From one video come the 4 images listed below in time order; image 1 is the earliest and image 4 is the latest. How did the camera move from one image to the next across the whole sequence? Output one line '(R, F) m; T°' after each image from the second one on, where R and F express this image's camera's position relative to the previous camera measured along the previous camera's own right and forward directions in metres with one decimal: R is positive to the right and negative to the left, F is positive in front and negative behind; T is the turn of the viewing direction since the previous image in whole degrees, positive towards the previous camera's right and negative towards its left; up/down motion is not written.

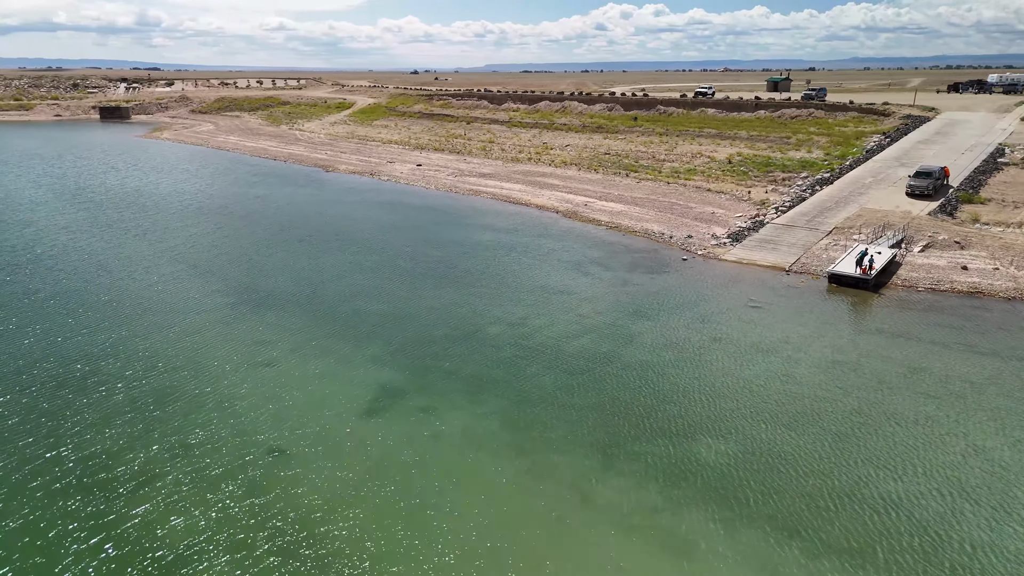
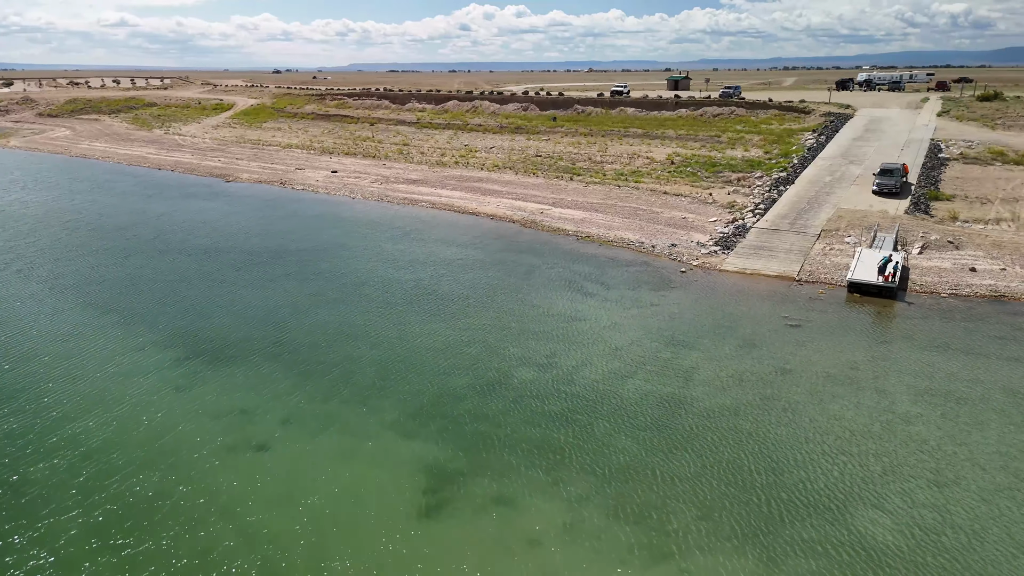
(-4.1, +4.2) m; +10°
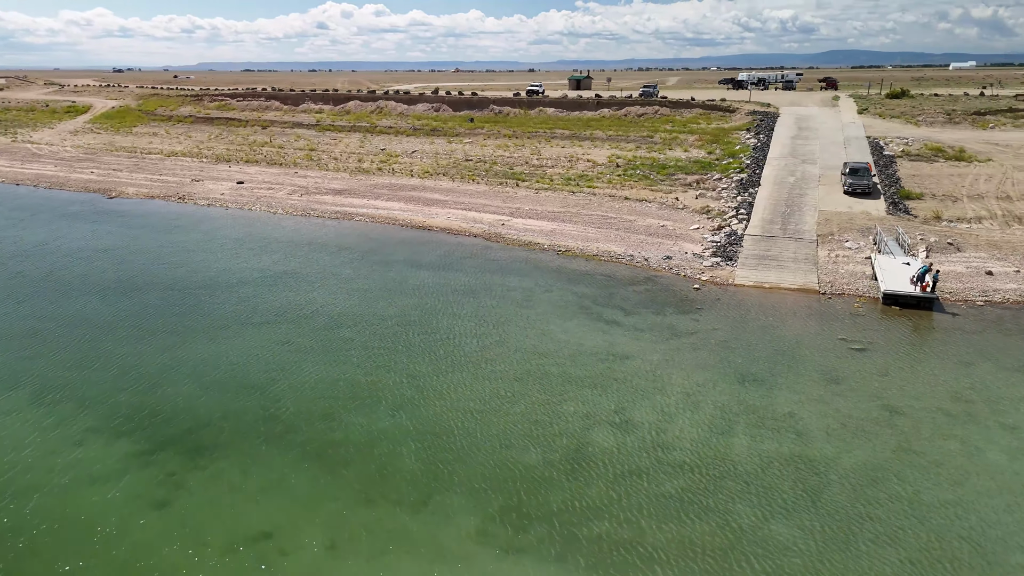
(-4.2, +4.3) m; +10°
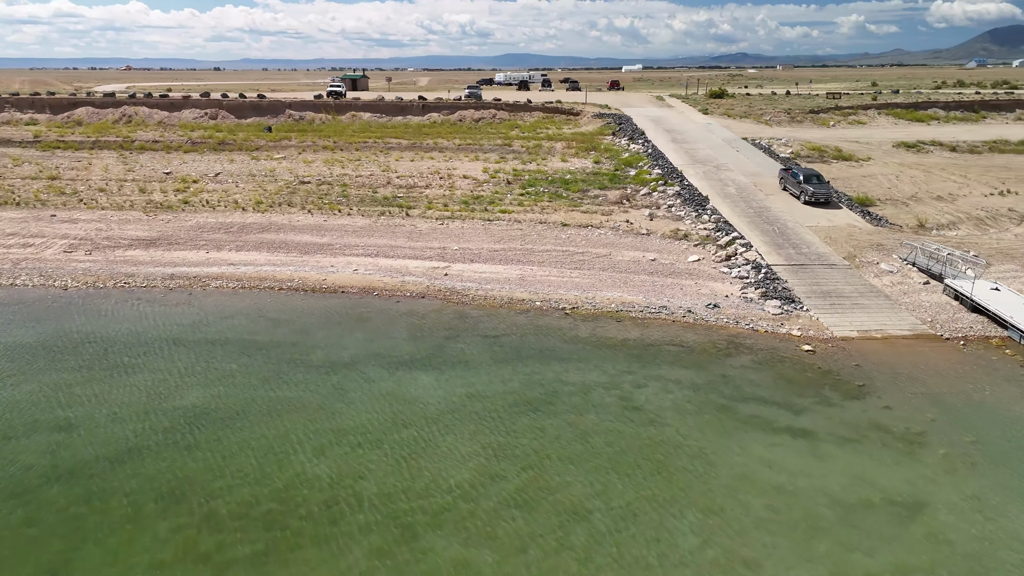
(-8.1, +10.6) m; +22°
